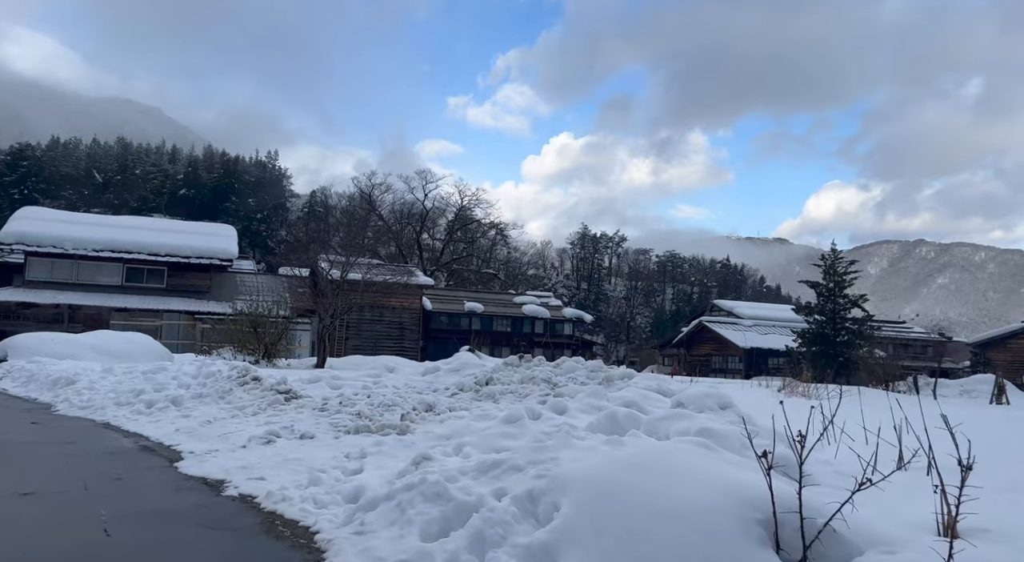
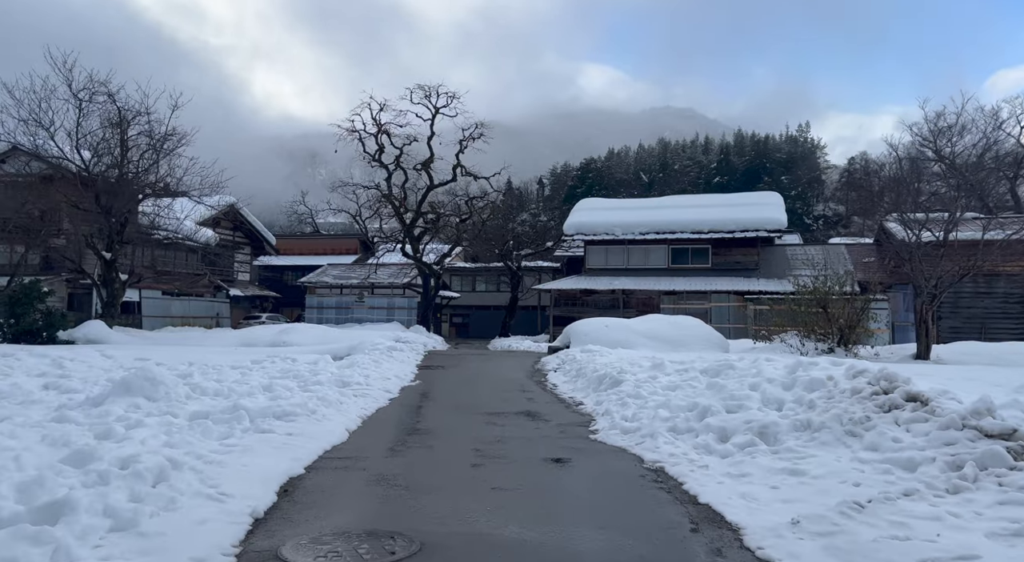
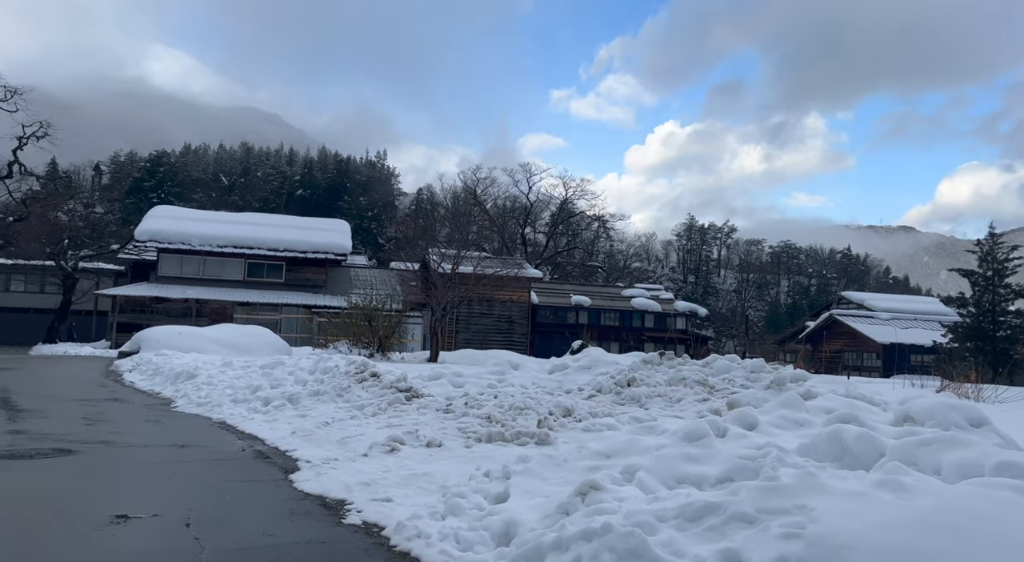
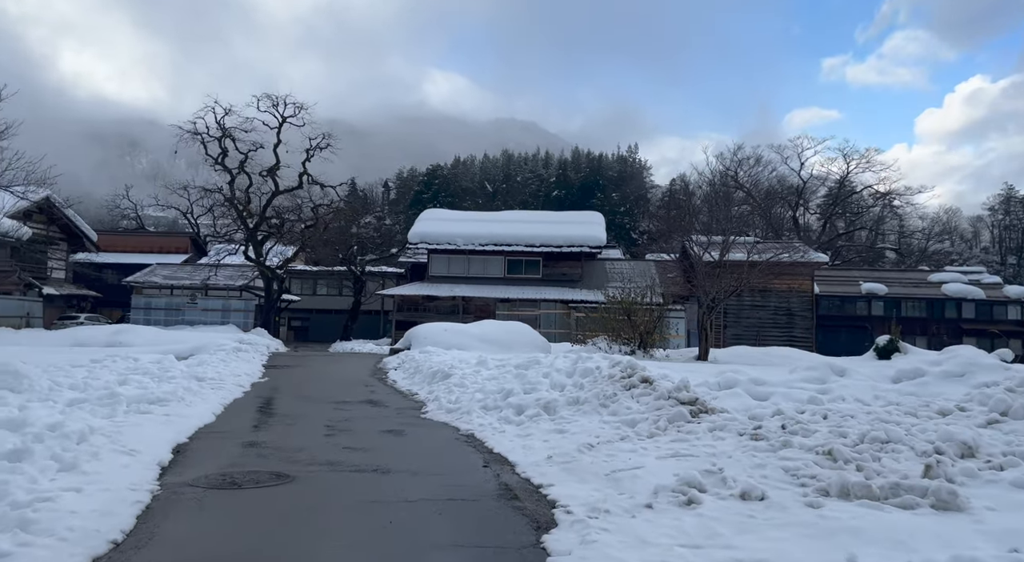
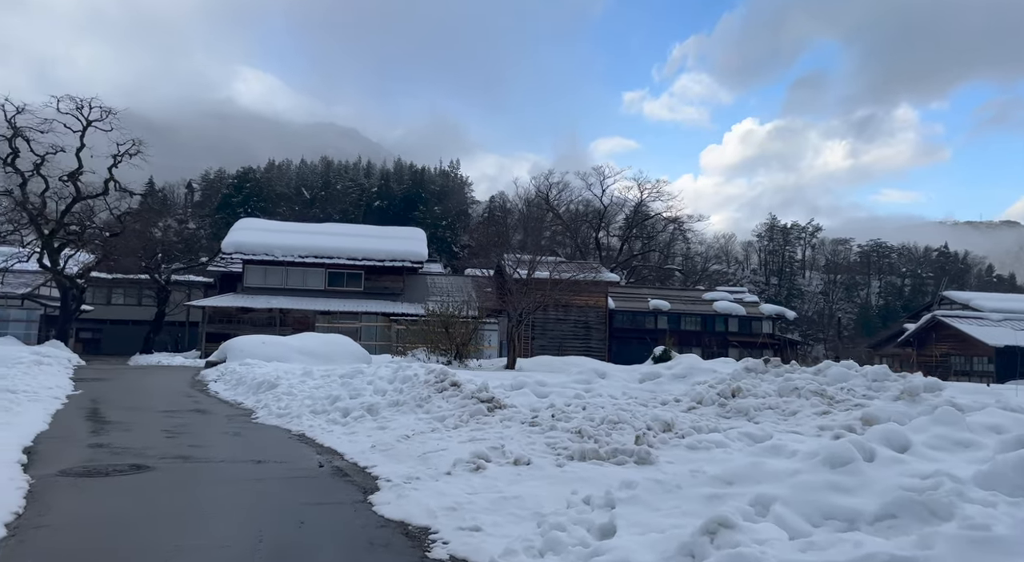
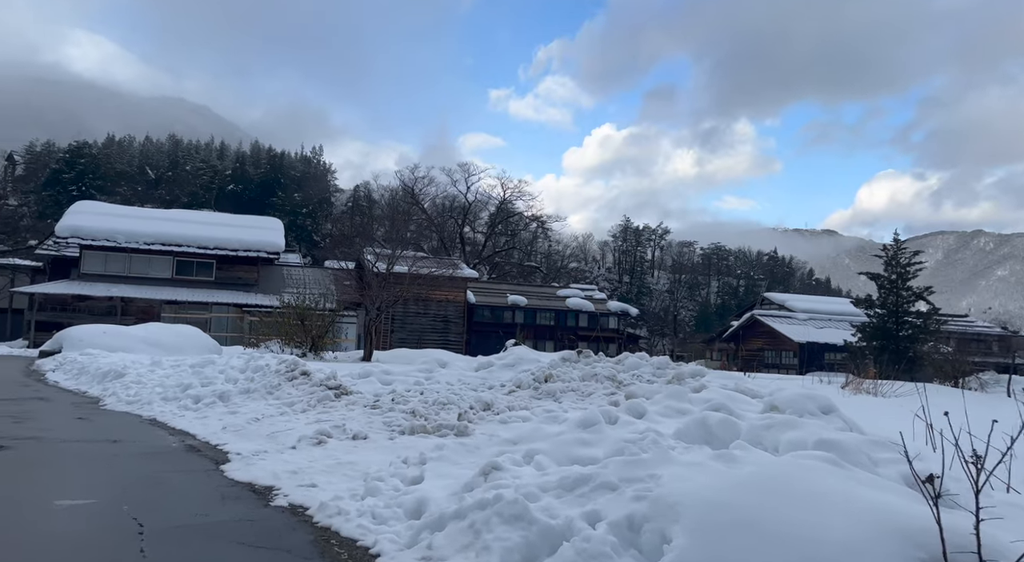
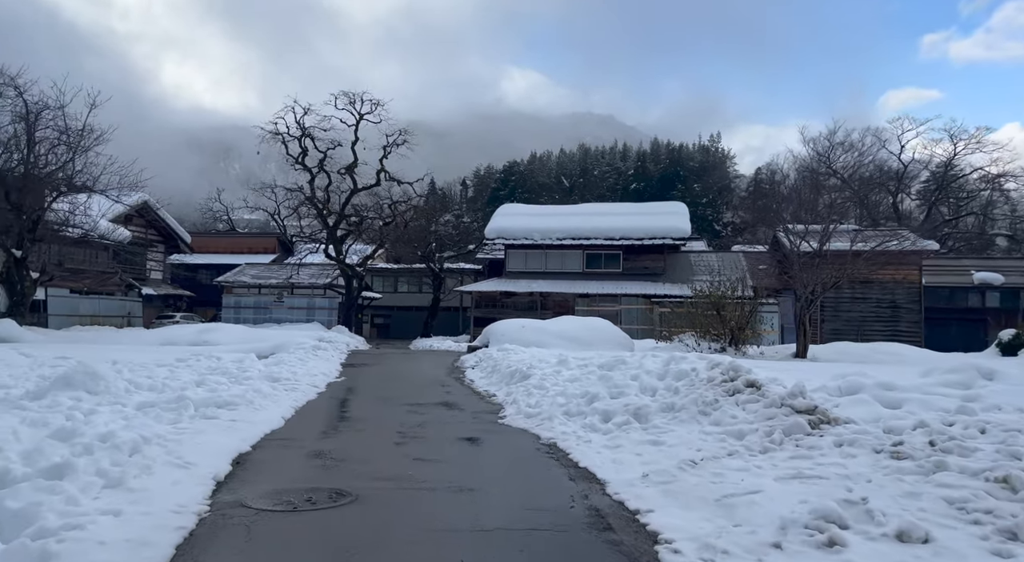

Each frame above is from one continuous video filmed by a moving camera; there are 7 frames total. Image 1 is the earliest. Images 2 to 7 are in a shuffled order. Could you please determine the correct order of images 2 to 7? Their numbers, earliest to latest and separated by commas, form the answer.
6, 3, 5, 4, 7, 2
